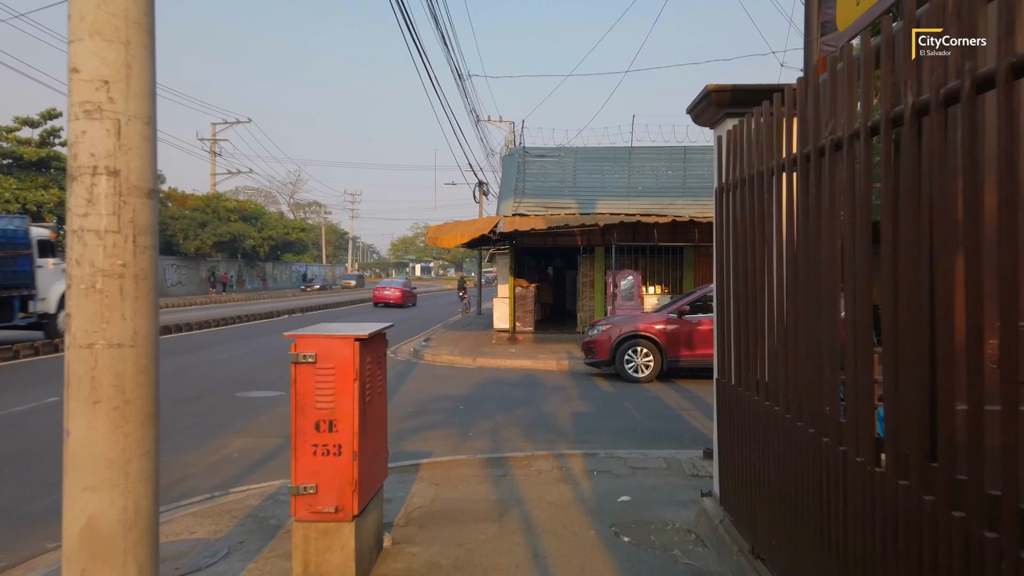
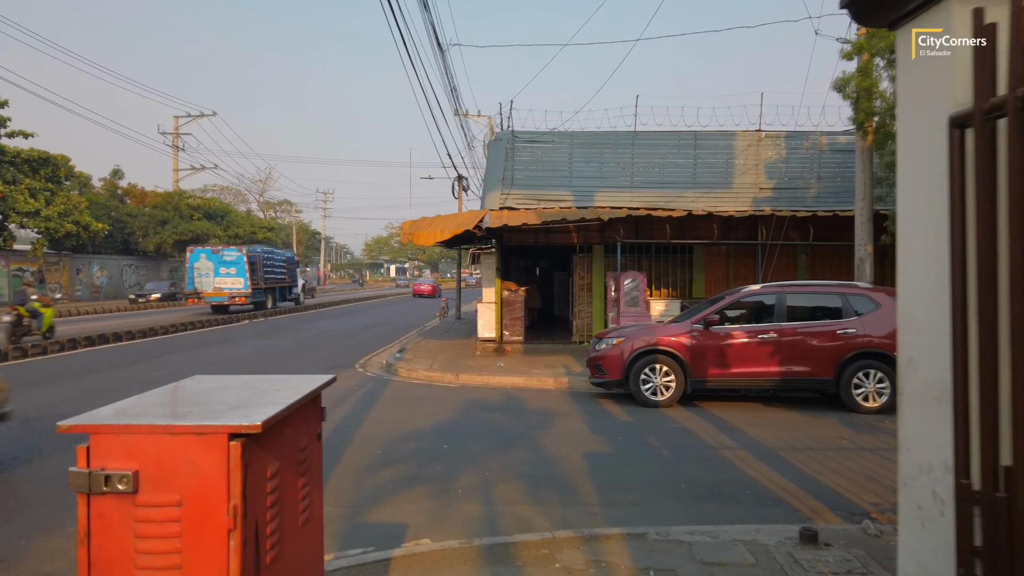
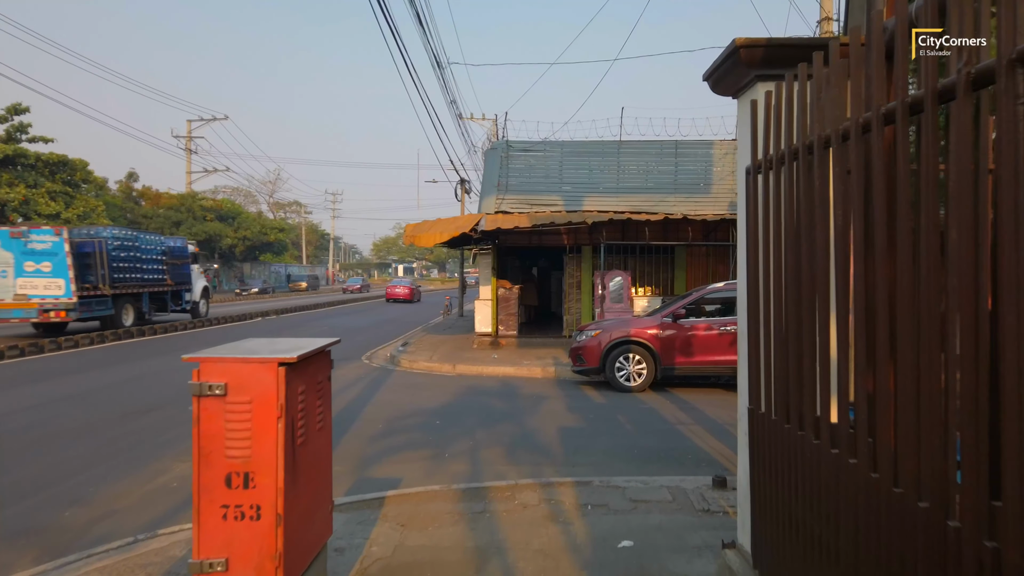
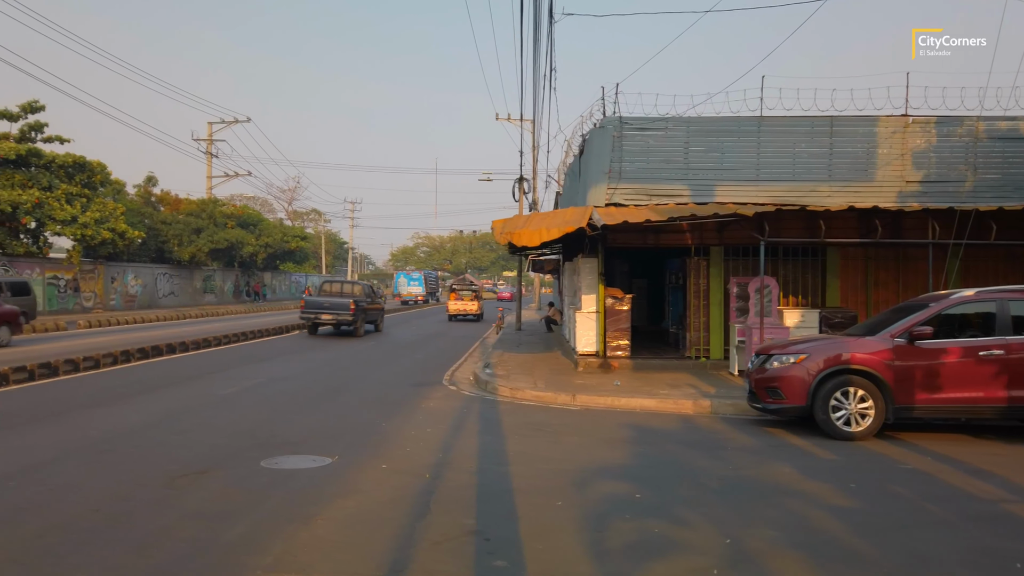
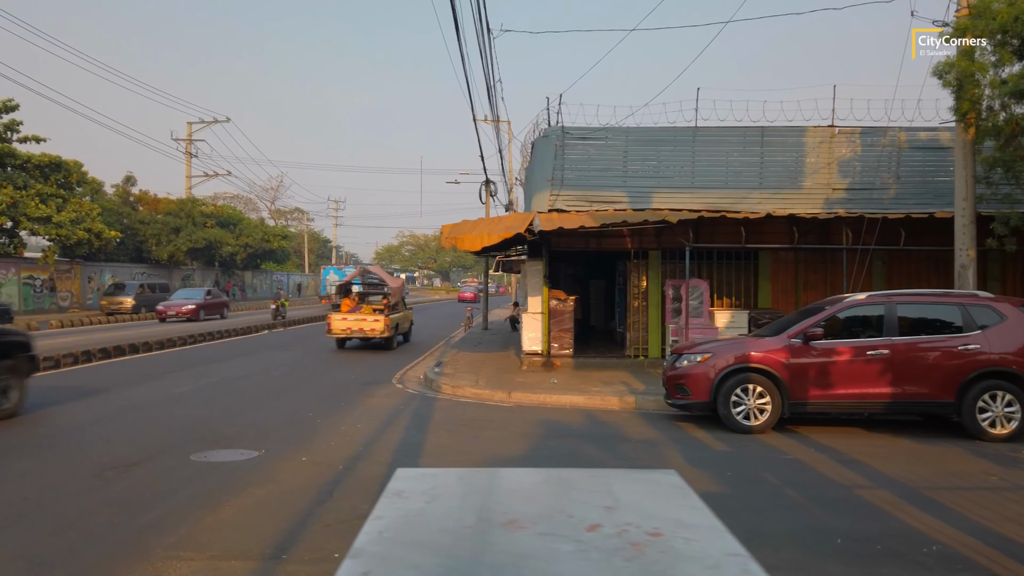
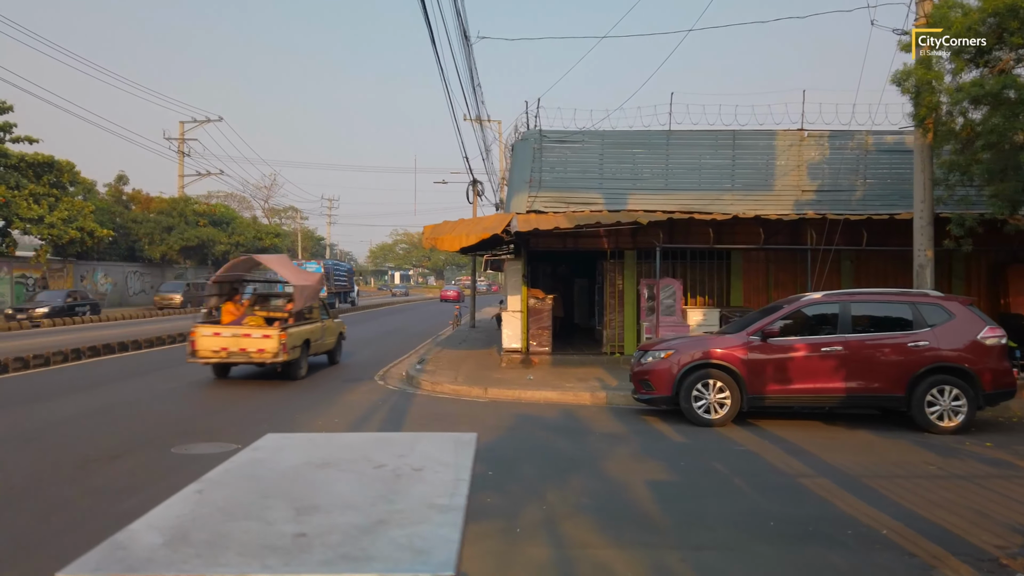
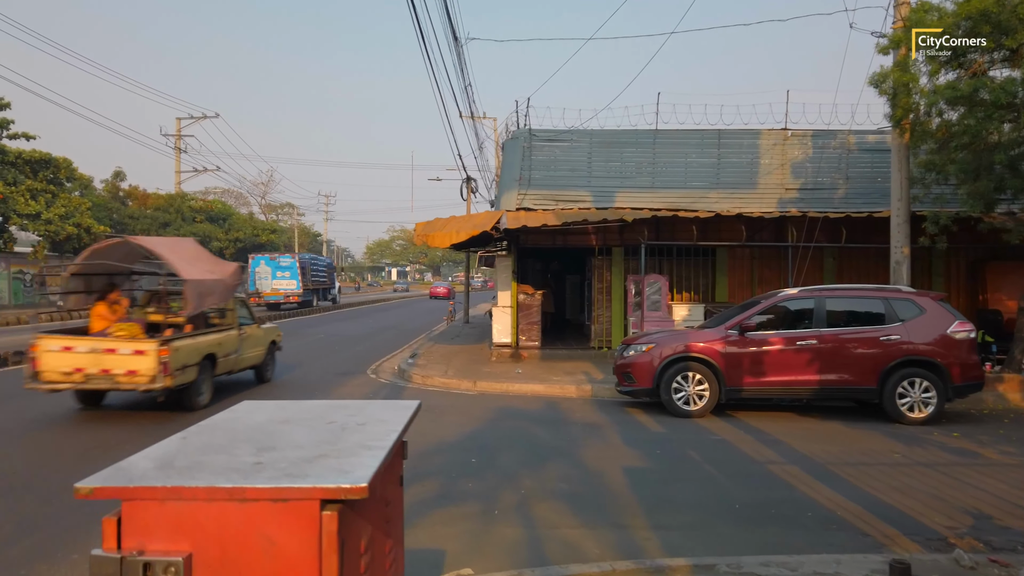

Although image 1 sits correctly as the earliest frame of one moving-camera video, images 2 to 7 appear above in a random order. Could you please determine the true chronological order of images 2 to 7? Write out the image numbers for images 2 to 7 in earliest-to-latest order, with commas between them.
3, 2, 7, 6, 5, 4
